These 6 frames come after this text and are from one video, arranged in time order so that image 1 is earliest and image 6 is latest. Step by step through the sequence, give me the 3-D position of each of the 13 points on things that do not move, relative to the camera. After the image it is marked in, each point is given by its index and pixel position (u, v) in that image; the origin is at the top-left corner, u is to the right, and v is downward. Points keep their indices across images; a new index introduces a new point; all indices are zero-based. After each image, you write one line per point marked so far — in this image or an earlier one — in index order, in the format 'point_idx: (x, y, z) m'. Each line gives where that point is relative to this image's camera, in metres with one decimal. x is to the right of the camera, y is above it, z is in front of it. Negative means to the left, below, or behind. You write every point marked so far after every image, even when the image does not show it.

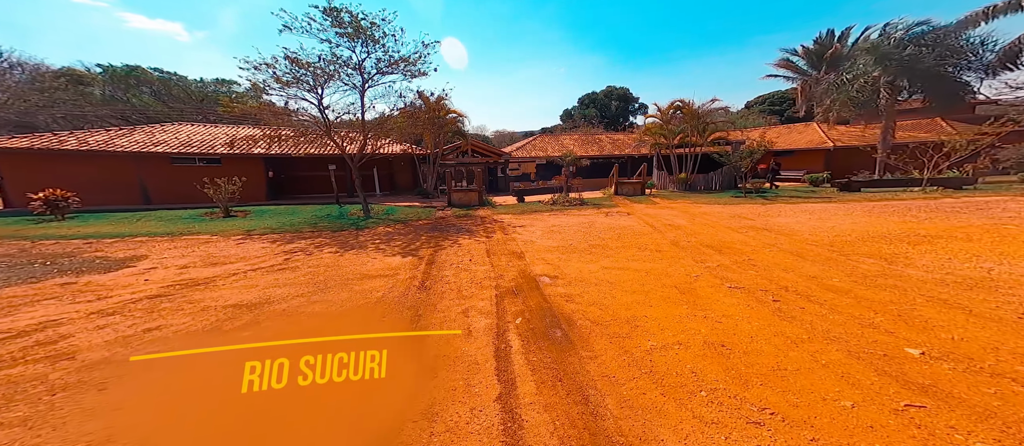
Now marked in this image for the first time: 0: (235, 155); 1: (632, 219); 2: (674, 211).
0: (-12.9, +3.2, +15.3) m
1: (+3.9, +0.1, +10.5) m
2: (+5.6, +0.4, +11.3) m
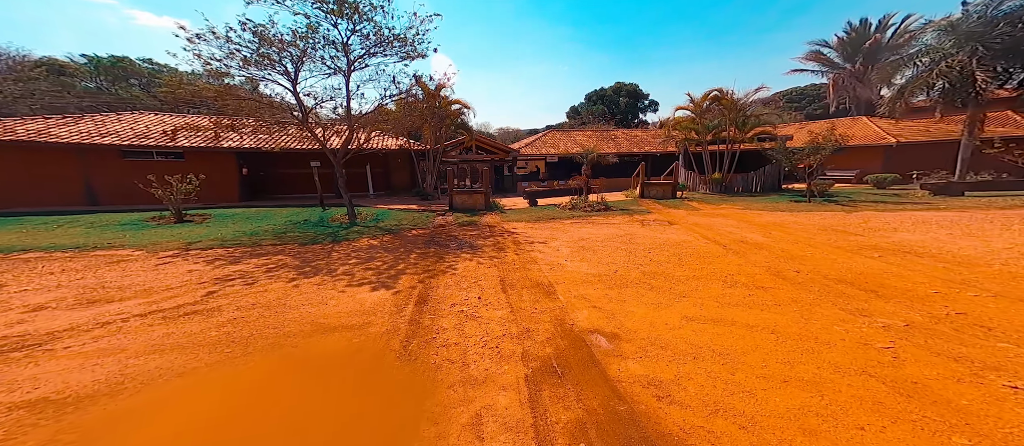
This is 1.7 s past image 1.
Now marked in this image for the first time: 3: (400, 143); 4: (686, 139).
0: (-12.5, +3.0, +13.1) m
1: (+4.3, -0.2, +8.3) m
2: (+6.0, +0.1, +9.0) m
3: (-6.3, +4.5, +18.3) m
4: (+8.8, +4.2, +16.4) m
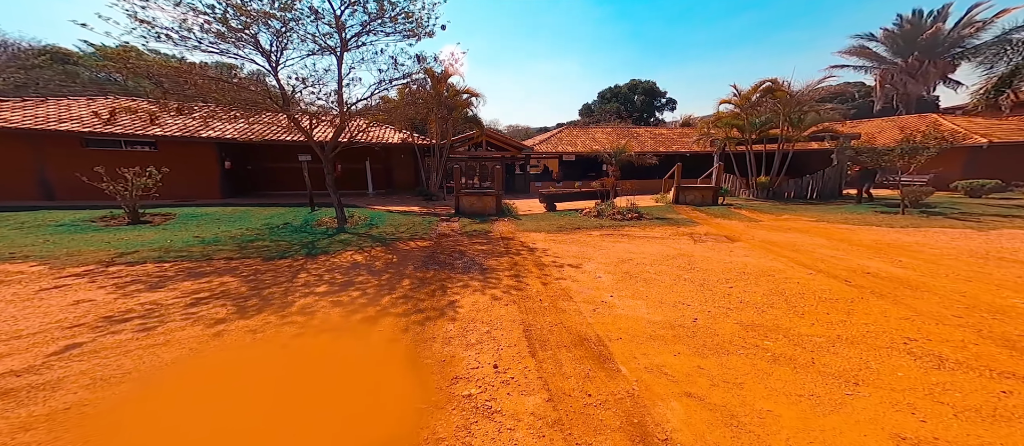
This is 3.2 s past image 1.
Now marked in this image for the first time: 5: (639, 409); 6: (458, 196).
0: (-11.9, +2.9, +11.5) m
1: (+4.7, -0.5, +6.3) m
2: (+6.4, -0.3, +7.0) m
3: (-5.5, +4.4, +16.6) m
4: (+9.5, +3.7, +14.3) m
5: (+1.1, -1.5, +2.7) m
6: (-2.0, +1.0, +12.2) m
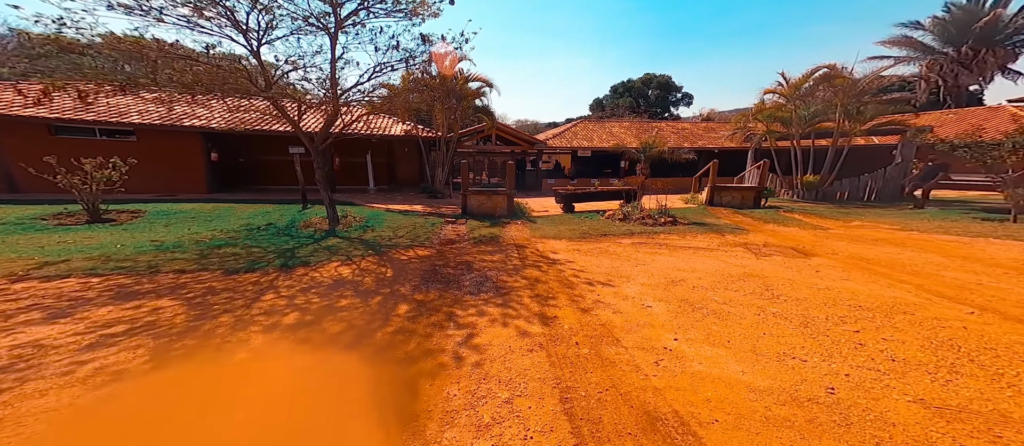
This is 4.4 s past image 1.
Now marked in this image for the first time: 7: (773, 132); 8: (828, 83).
0: (-11.4, +3.0, +10.4) m
1: (+5.1, -0.7, +4.9) m
2: (+6.8, -0.5, +5.5) m
3: (-4.9, +4.4, +15.3) m
4: (+10.0, +3.5, +12.7) m
5: (+1.3, -1.7, +1.3) m
6: (-1.5, +0.9, +10.8) m
7: (+10.5, +3.6, +13.1) m
8: (+10.7, +4.8, +11.1) m
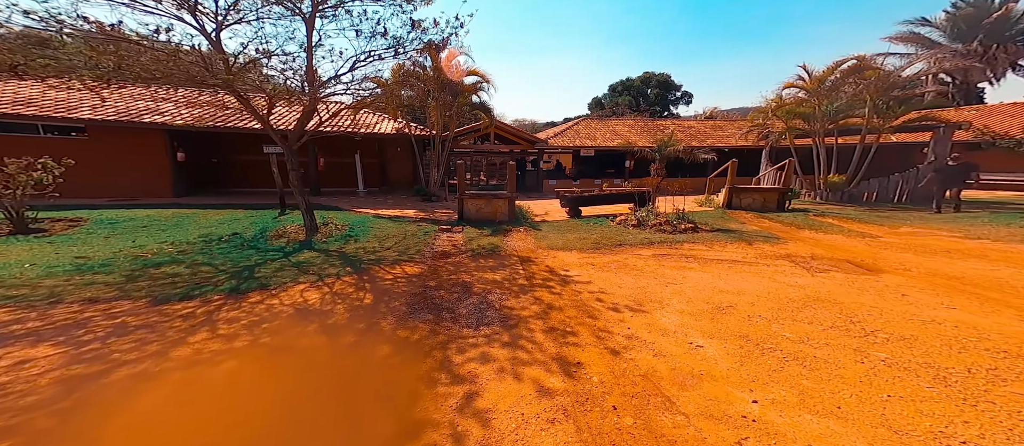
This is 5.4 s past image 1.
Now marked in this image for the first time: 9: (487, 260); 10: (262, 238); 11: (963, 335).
0: (-11.3, +2.8, +9.2) m
1: (+5.2, -0.9, +3.9) m
2: (+6.9, -0.6, +4.5) m
3: (-4.9, +4.2, +14.2) m
4: (+10.0, +3.4, +11.8) m
5: (+1.5, -1.8, +0.2) m
6: (-1.5, +0.7, +9.8) m
7: (+10.5, +3.5, +12.2) m
8: (+10.7, +4.6, +10.2) m
9: (-0.5, -0.7, +6.5) m
10: (-5.5, -0.3, +7.2) m
11: (+4.3, -1.1, +3.1) m
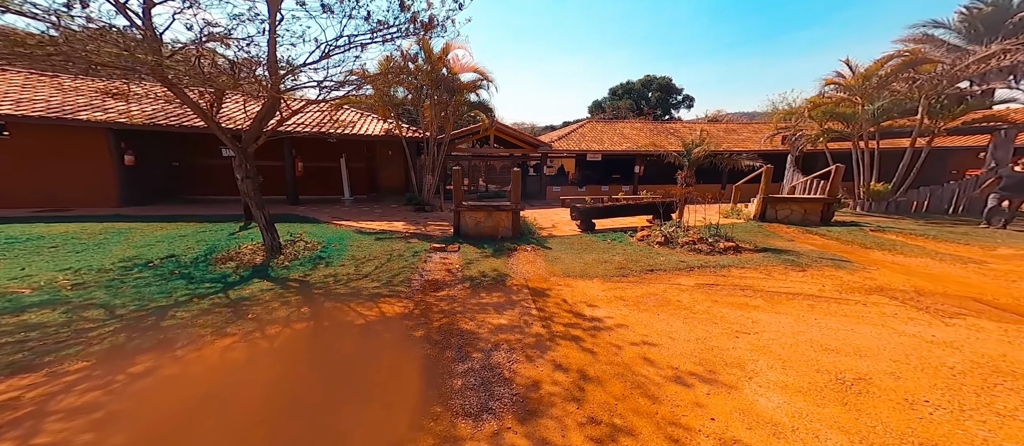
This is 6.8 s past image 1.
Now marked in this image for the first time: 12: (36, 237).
0: (-11.2, +2.4, +7.7) m
1: (+5.4, -1.2, +2.5) m
2: (+7.1, -0.9, +3.1) m
3: (-4.9, +3.7, +12.8) m
4: (+10.1, +2.9, +10.5) m
5: (+1.7, -2.1, -1.2) m
6: (-1.4, +0.3, +8.3) m
7: (+10.6, +3.0, +10.9) m
8: (+10.9, +4.2, +8.9) m
9: (-0.3, -1.0, +5.0) m
10: (-5.3, -0.6, +5.7) m
11: (+4.5, -1.4, +1.7) m
12: (-8.8, -0.2, +6.1) m
